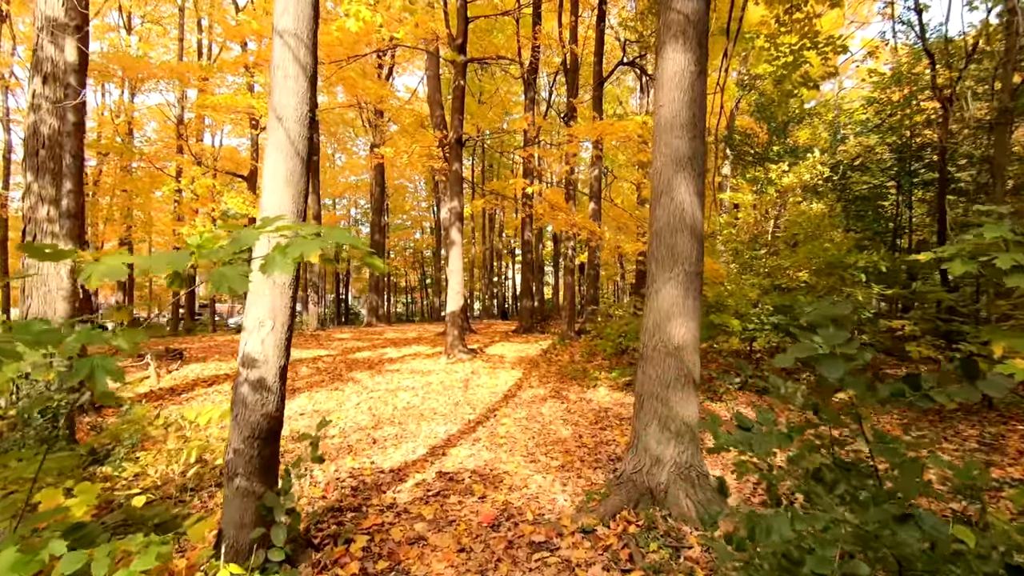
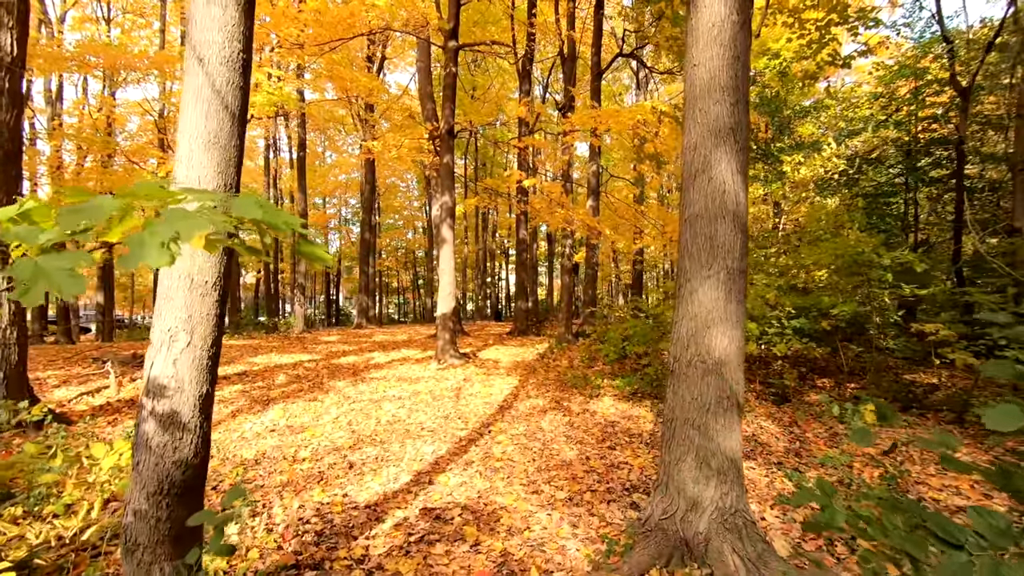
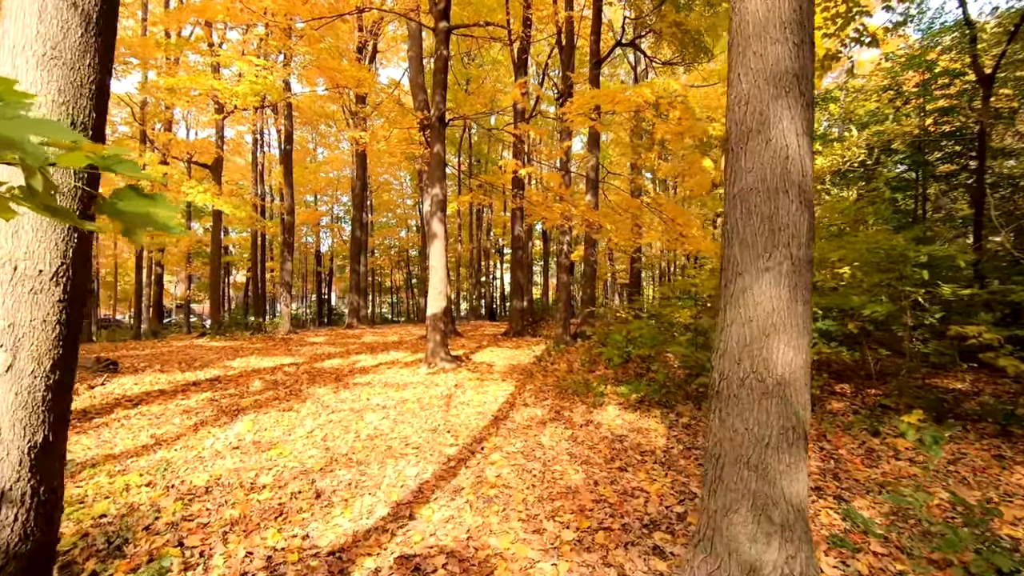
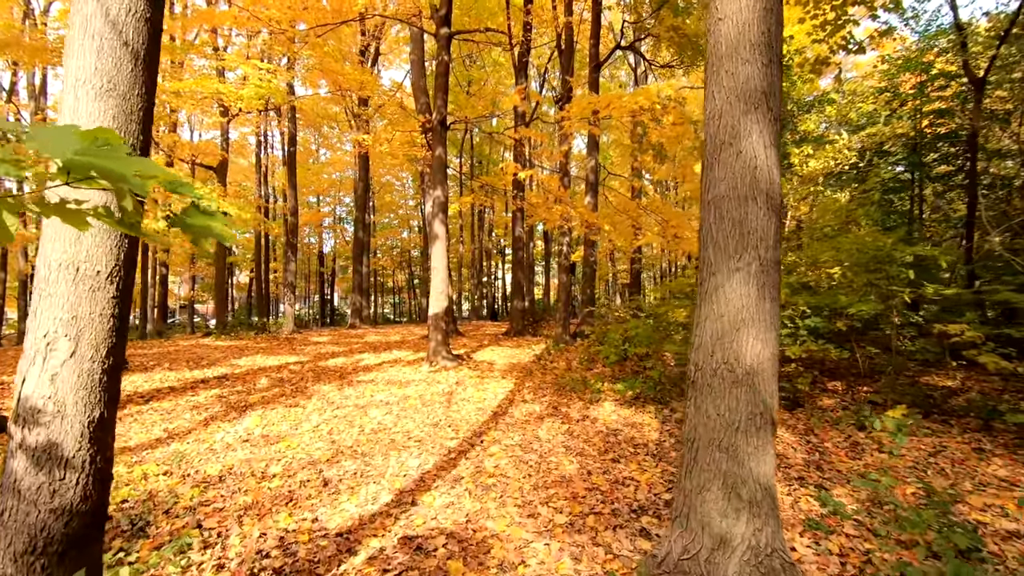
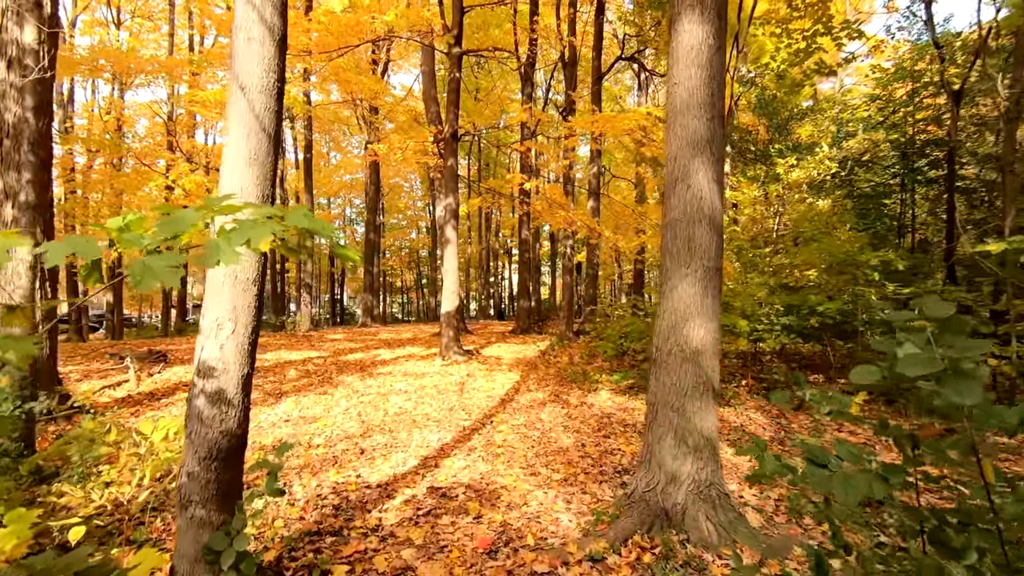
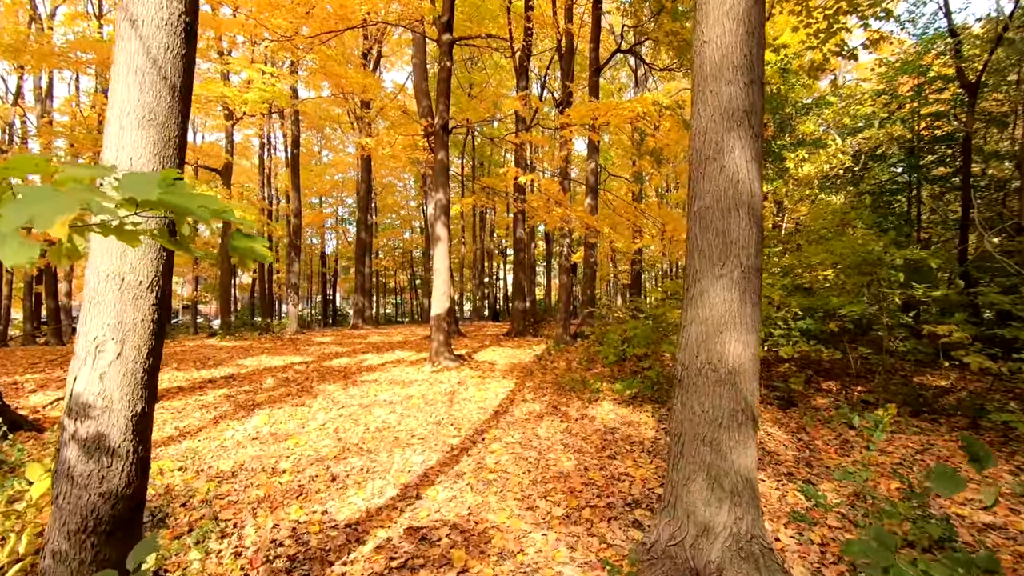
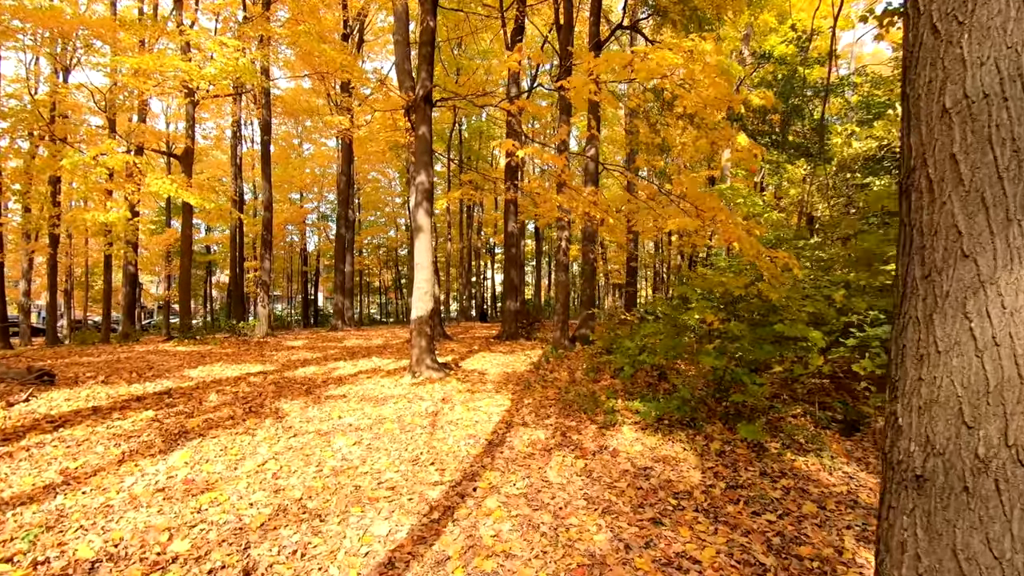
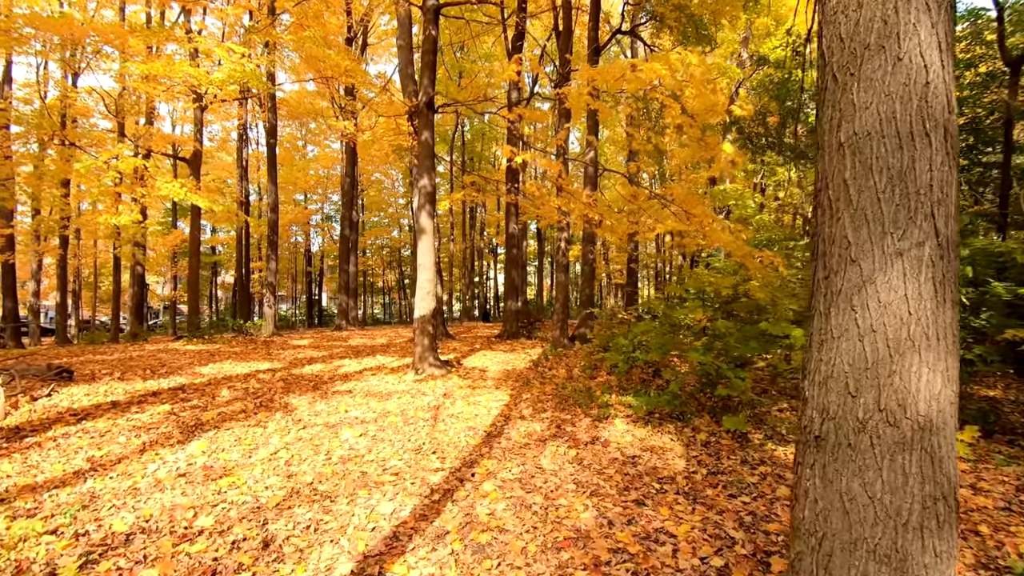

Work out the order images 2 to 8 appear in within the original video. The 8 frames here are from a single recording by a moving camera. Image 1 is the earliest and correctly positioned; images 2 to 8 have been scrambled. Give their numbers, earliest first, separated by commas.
5, 2, 6, 4, 3, 8, 7
